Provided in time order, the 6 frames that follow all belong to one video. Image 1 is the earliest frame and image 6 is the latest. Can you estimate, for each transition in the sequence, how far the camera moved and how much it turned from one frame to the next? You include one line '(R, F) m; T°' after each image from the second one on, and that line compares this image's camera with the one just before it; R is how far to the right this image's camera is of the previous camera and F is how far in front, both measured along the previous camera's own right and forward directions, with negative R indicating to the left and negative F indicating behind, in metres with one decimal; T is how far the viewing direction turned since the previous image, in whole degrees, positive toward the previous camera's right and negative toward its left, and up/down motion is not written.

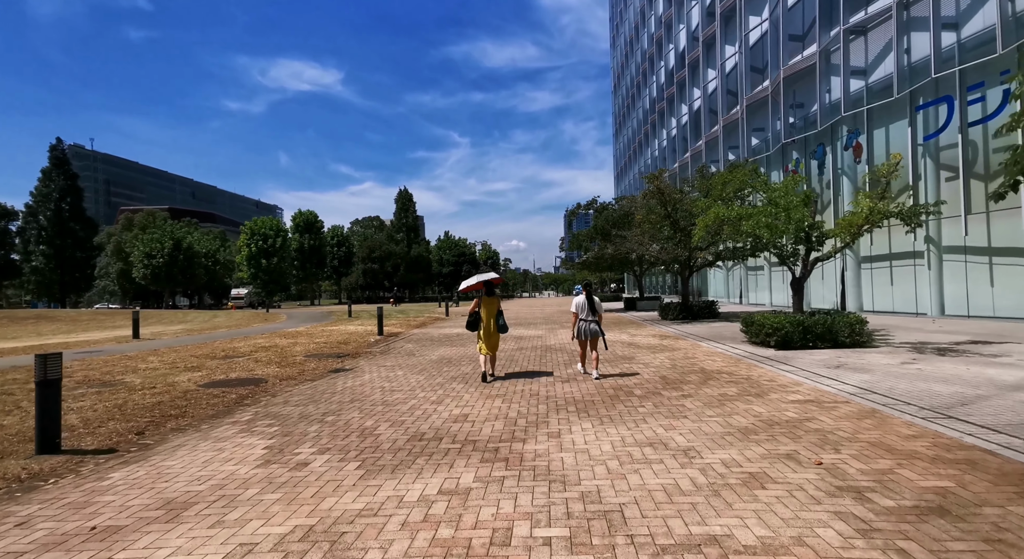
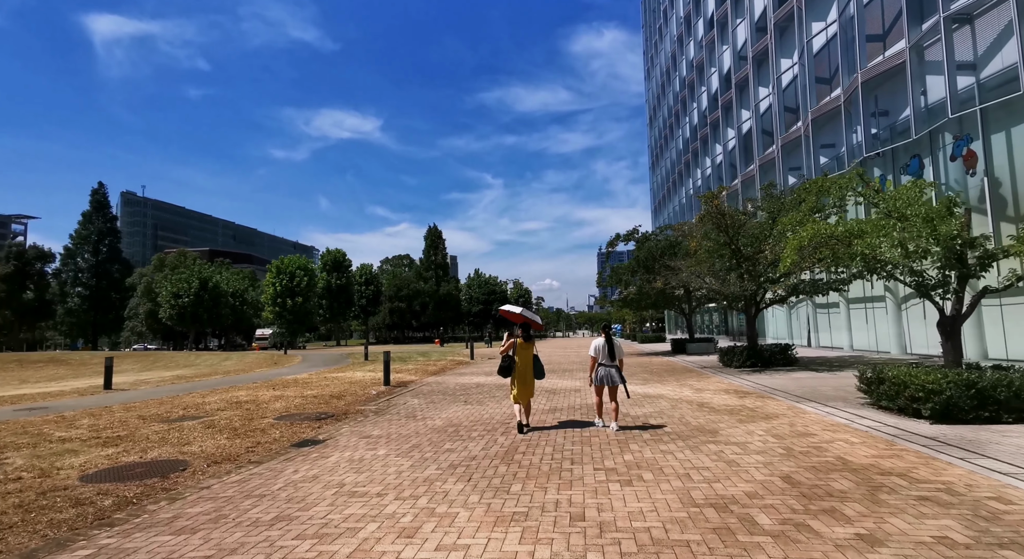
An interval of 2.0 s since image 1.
(+0.1, +3.3) m; -3°
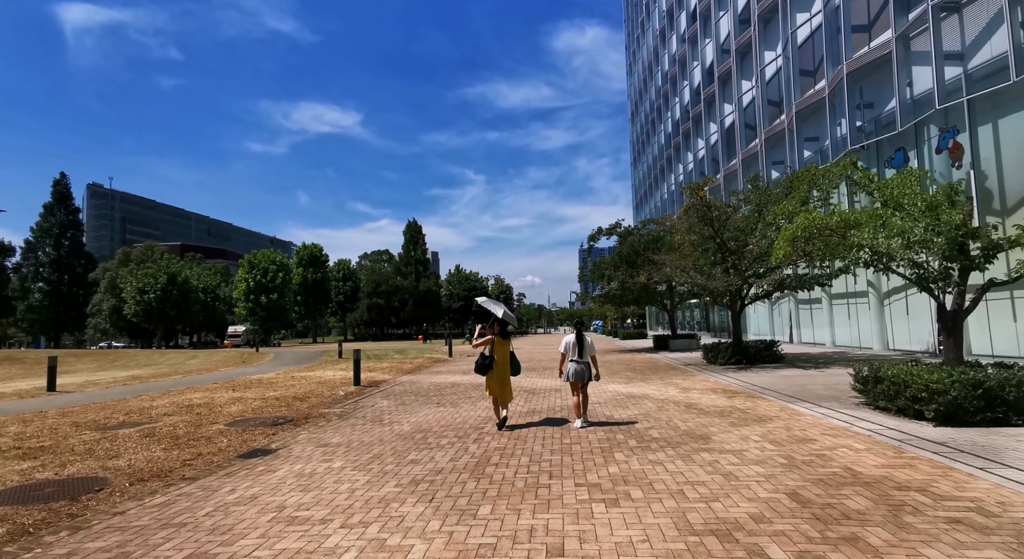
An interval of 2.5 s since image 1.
(+0.1, +0.8) m; +2°
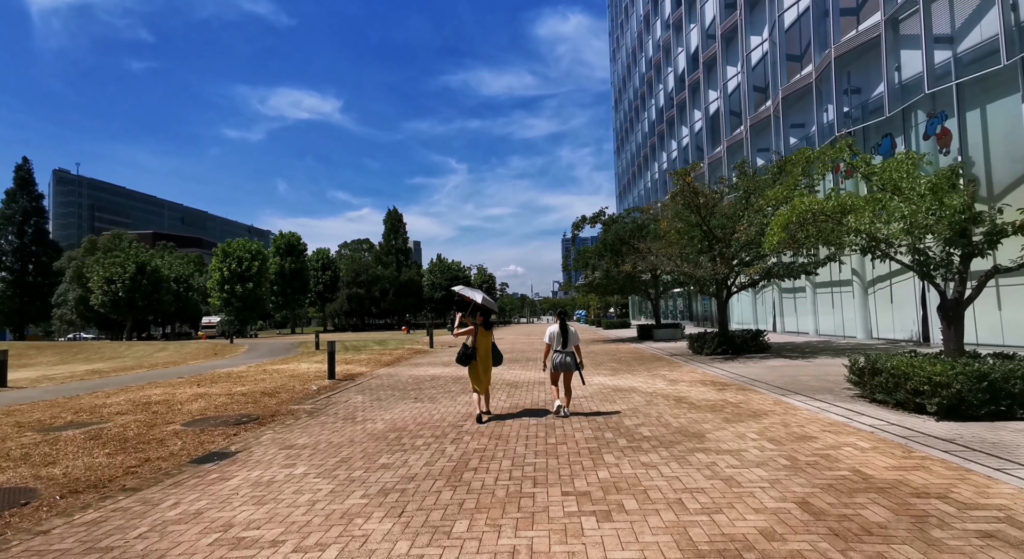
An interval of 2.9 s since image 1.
(0.0, +0.6) m; +2°
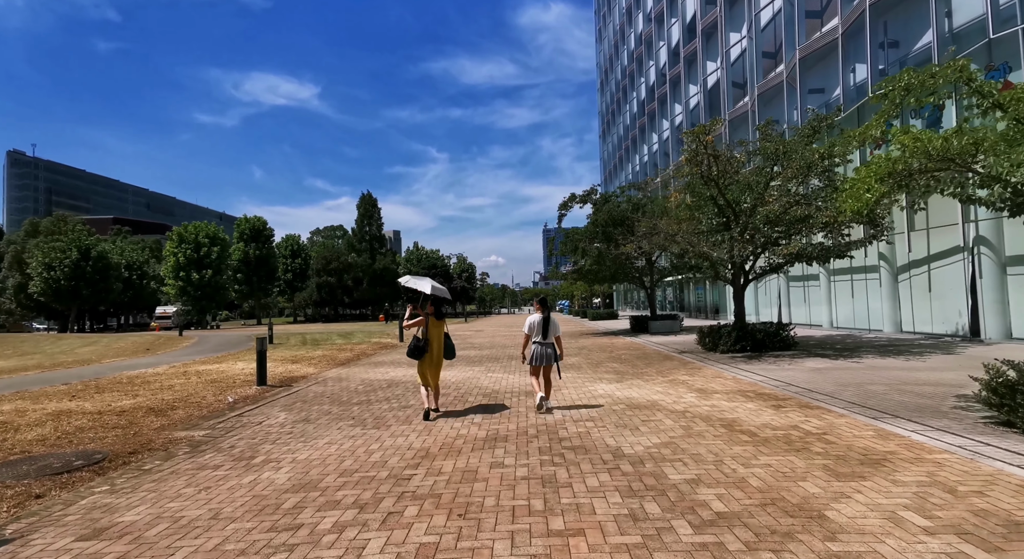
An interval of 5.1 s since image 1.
(0.0, +3.2) m; +2°
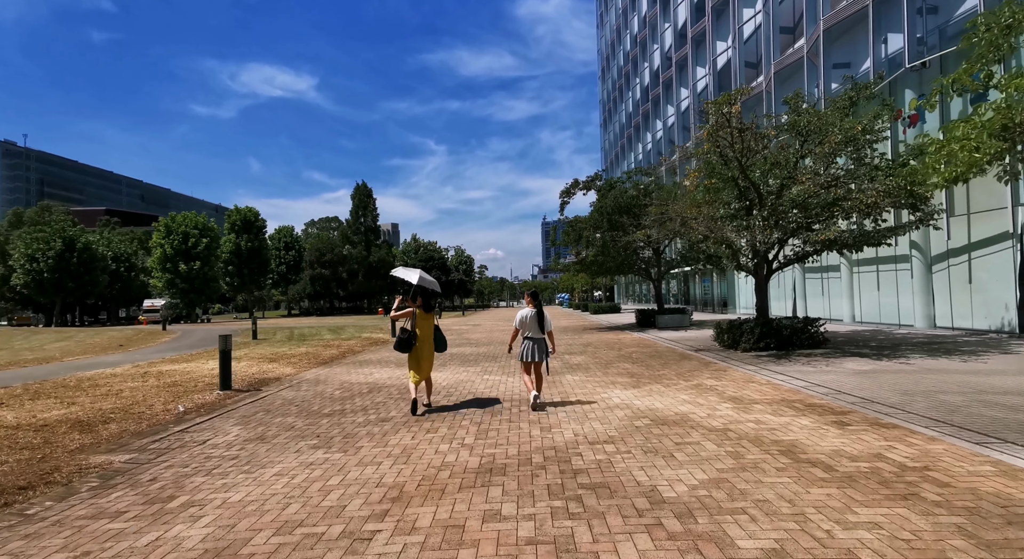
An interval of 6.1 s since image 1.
(0.0, +1.6) m; 0°
